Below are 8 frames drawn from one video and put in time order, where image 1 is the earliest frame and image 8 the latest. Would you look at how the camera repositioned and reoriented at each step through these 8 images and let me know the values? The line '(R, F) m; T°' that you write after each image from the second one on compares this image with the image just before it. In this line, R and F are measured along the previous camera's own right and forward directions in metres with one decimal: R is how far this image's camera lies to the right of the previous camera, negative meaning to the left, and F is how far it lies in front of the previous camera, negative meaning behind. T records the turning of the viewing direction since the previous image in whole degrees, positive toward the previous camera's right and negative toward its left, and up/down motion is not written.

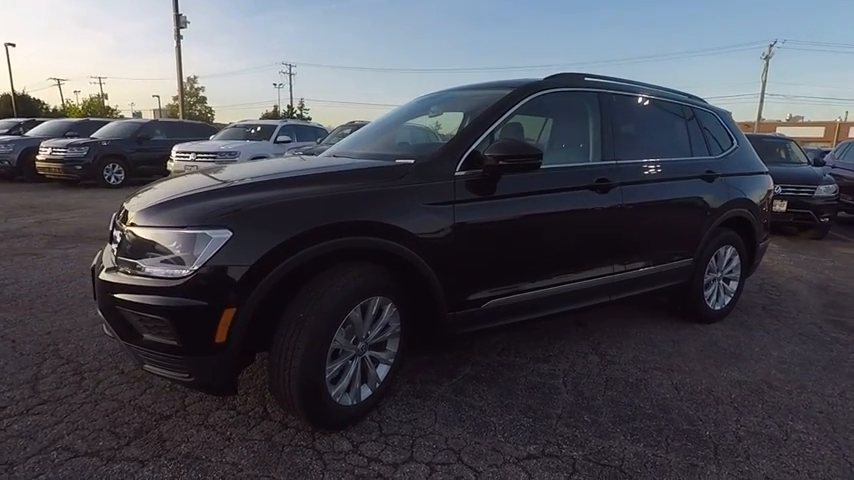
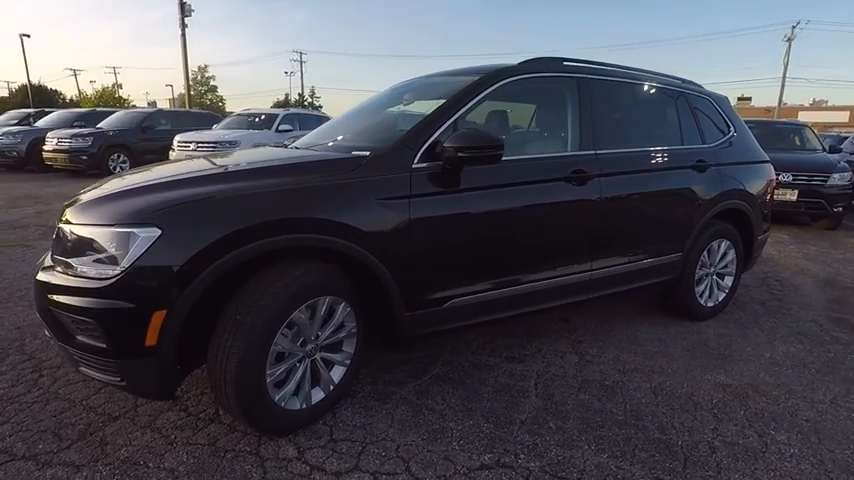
(+0.4, +0.2) m; -2°
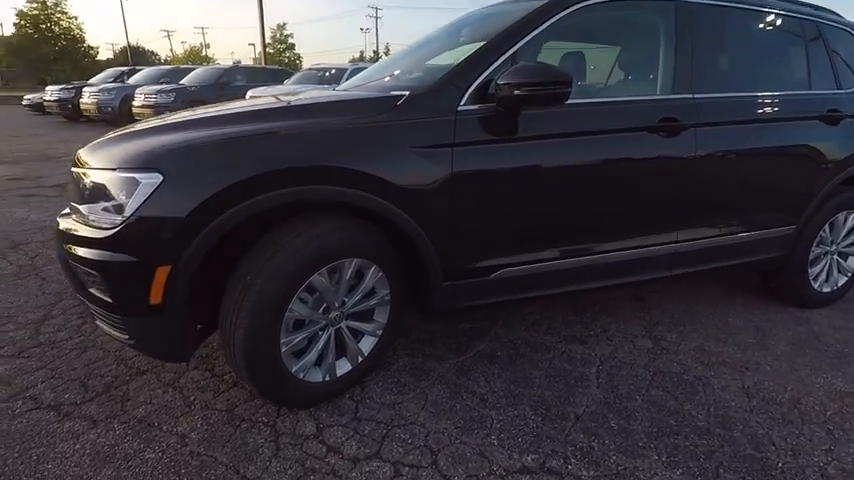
(+0.1, +0.4) m; -8°
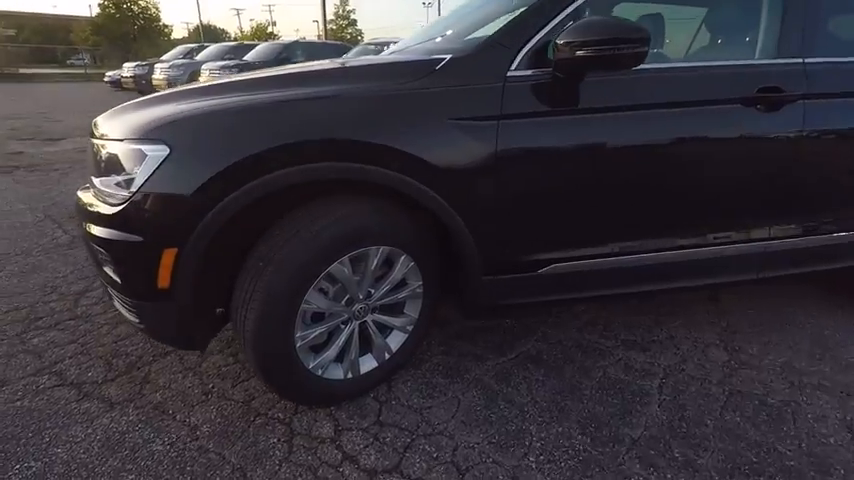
(+0.1, +0.3) m; -7°
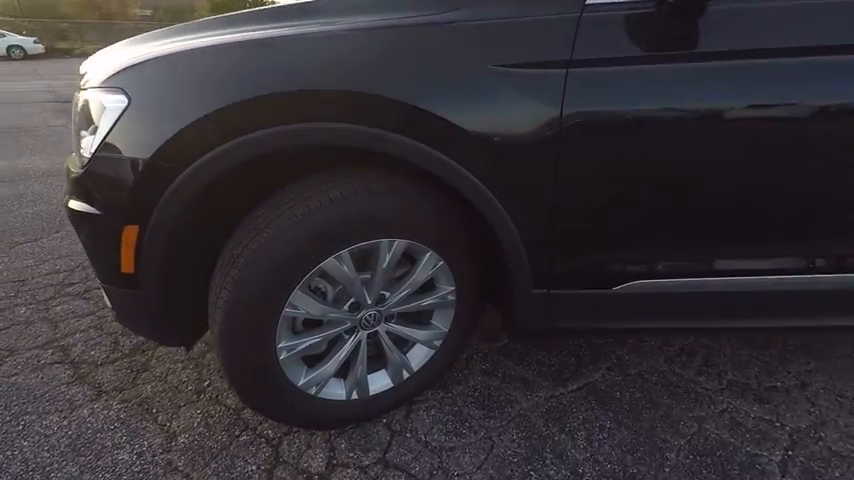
(+0.2, +0.6) m; -10°
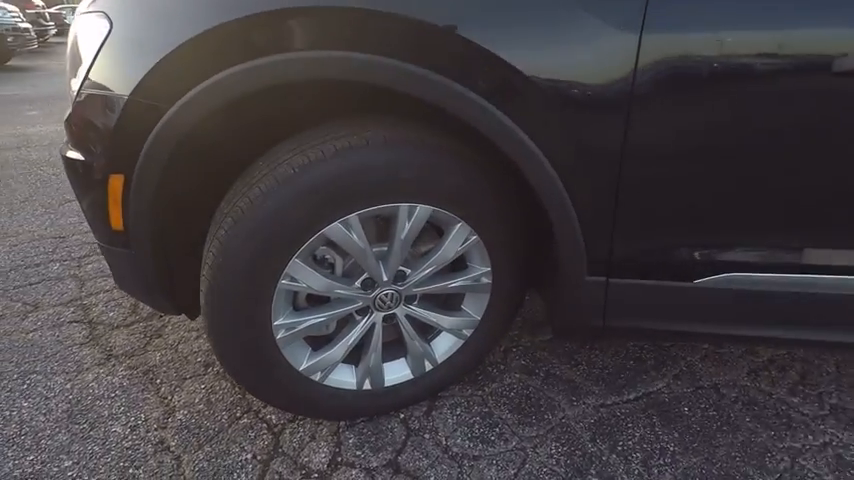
(+0.1, +0.3) m; -7°
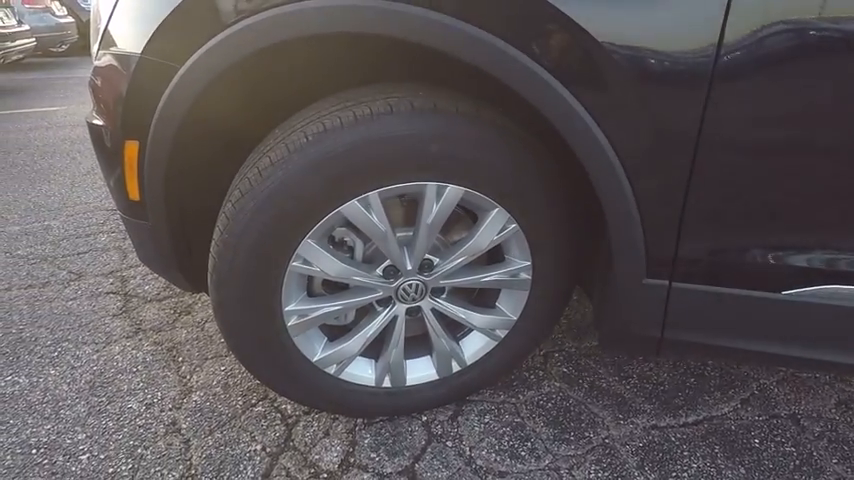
(+0.1, +0.2) m; -6°
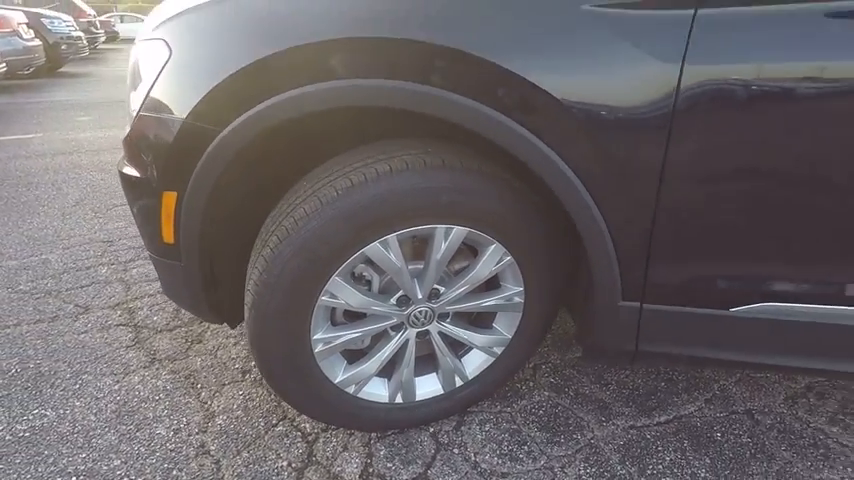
(-0.1, -0.2) m; +3°
